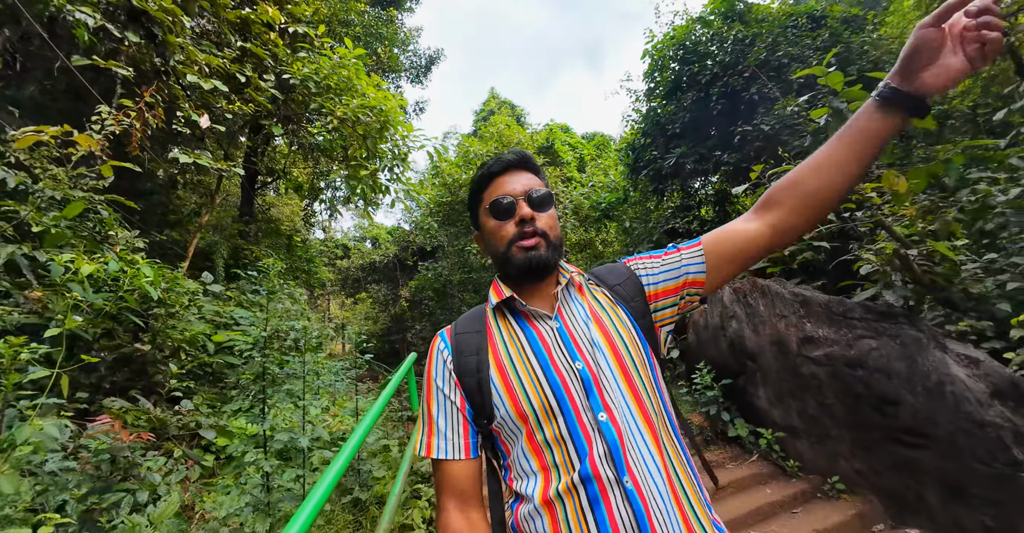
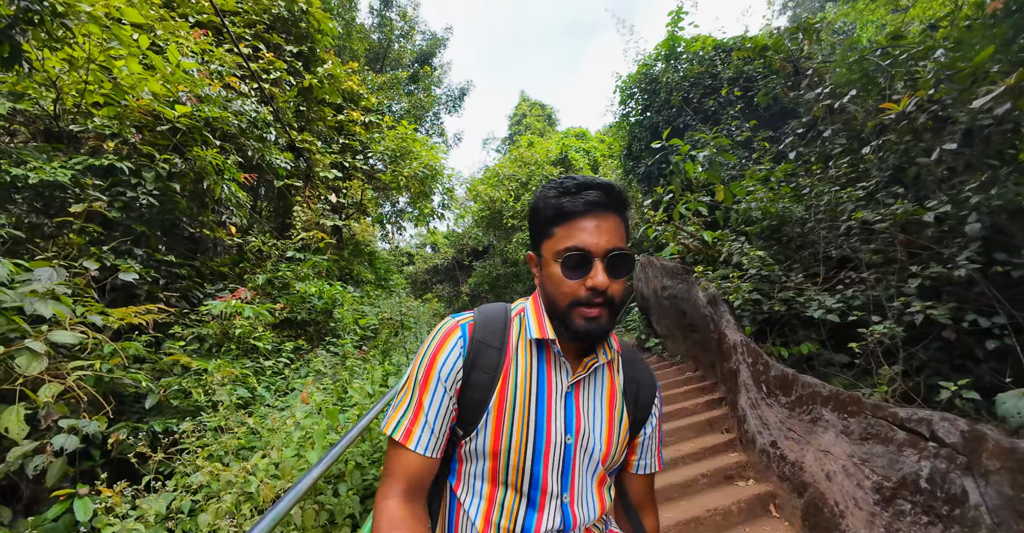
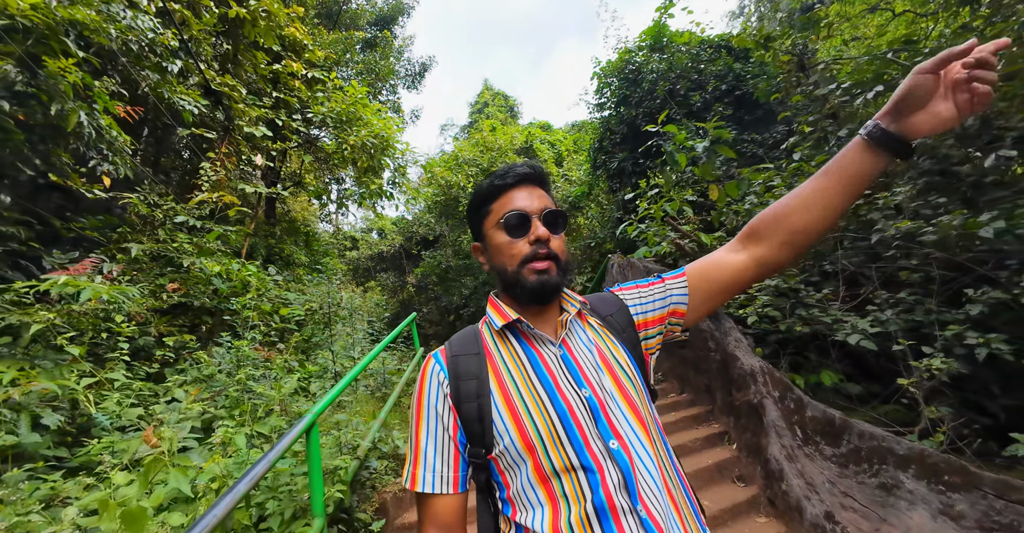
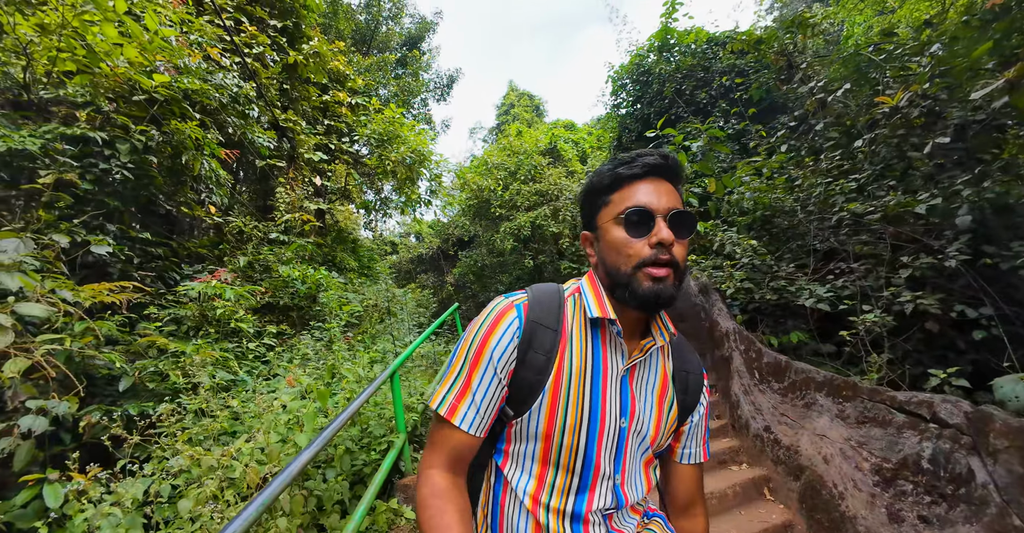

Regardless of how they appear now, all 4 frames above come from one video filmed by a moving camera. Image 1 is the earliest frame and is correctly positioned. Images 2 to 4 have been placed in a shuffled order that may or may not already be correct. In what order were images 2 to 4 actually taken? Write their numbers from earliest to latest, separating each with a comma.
3, 4, 2
